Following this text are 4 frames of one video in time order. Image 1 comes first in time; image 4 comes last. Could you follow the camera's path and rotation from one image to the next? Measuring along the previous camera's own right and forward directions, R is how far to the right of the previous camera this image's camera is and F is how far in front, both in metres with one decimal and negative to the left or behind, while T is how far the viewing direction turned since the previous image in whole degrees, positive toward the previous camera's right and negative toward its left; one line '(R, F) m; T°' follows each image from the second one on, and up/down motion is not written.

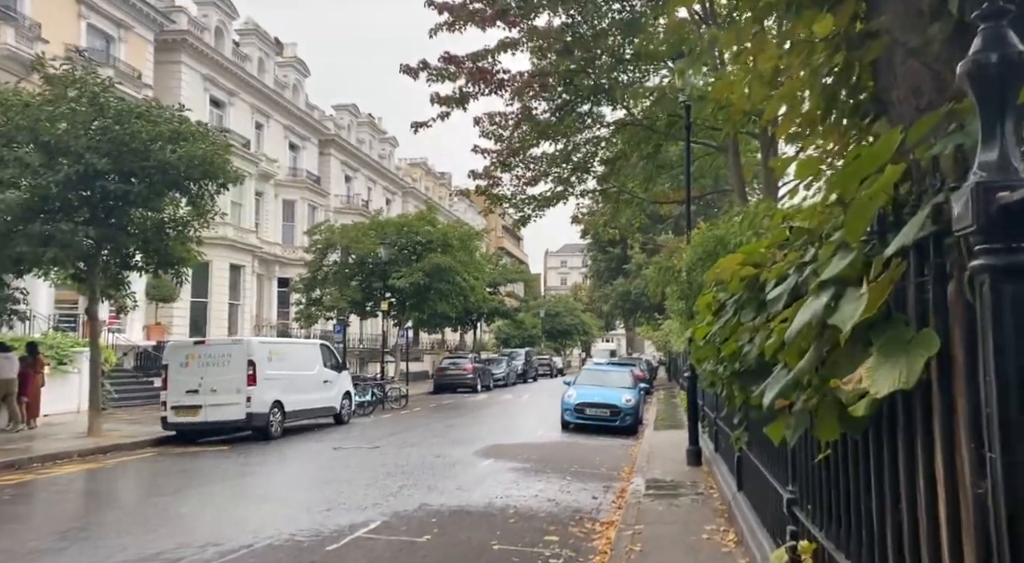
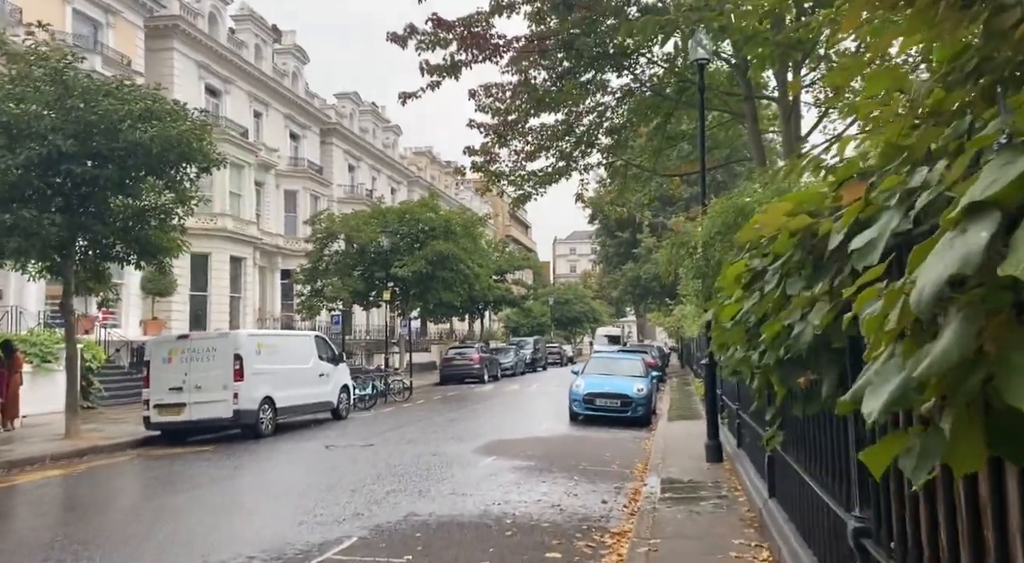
(+0.2, +1.1) m; -1°
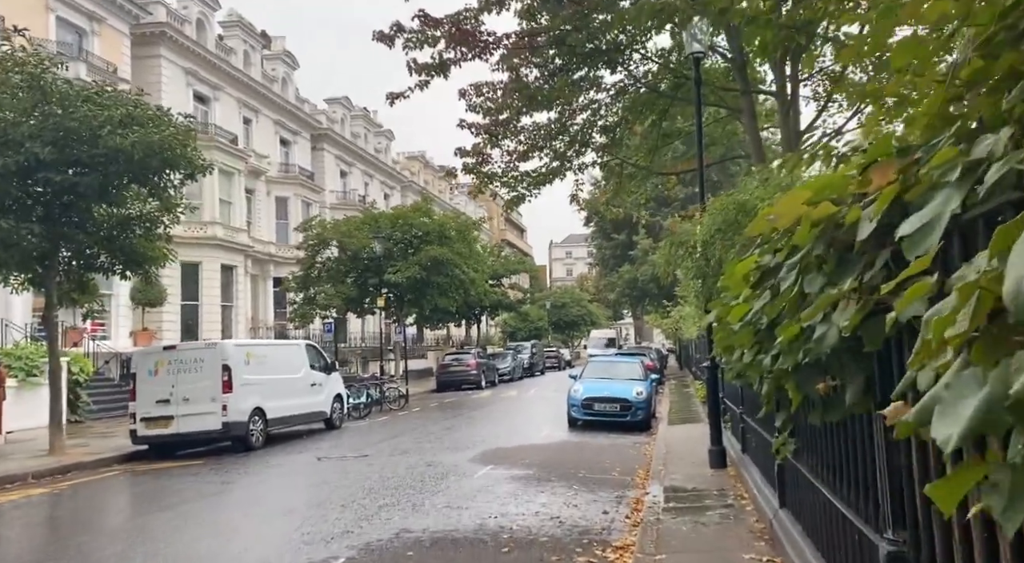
(0.0, +0.4) m; 0°
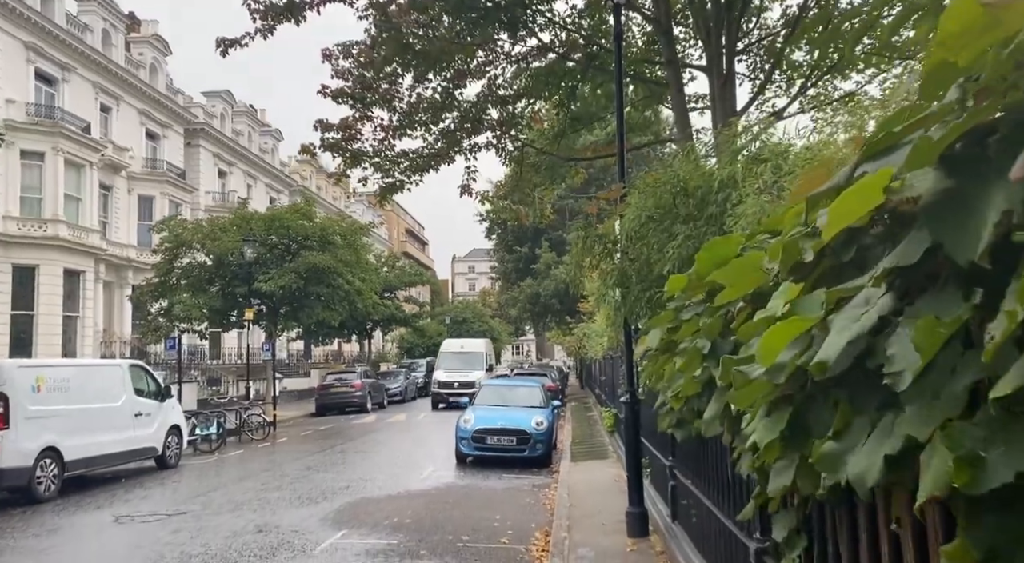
(+0.4, +2.7) m; +7°
